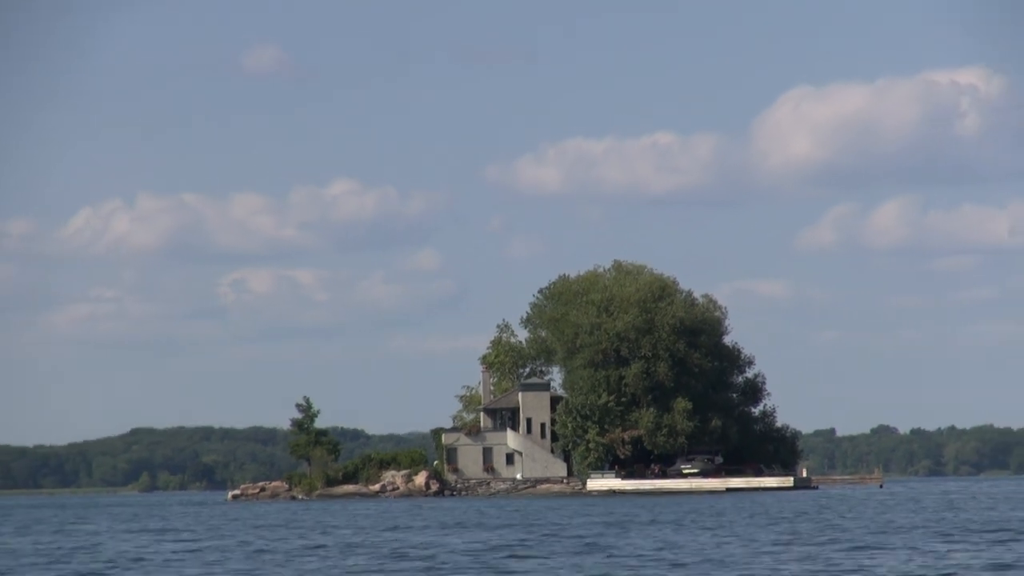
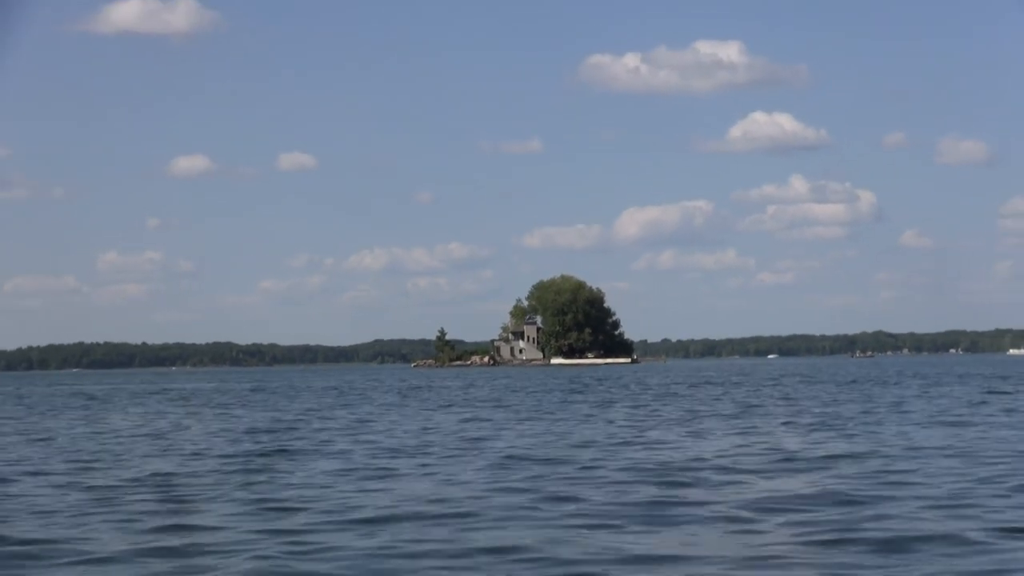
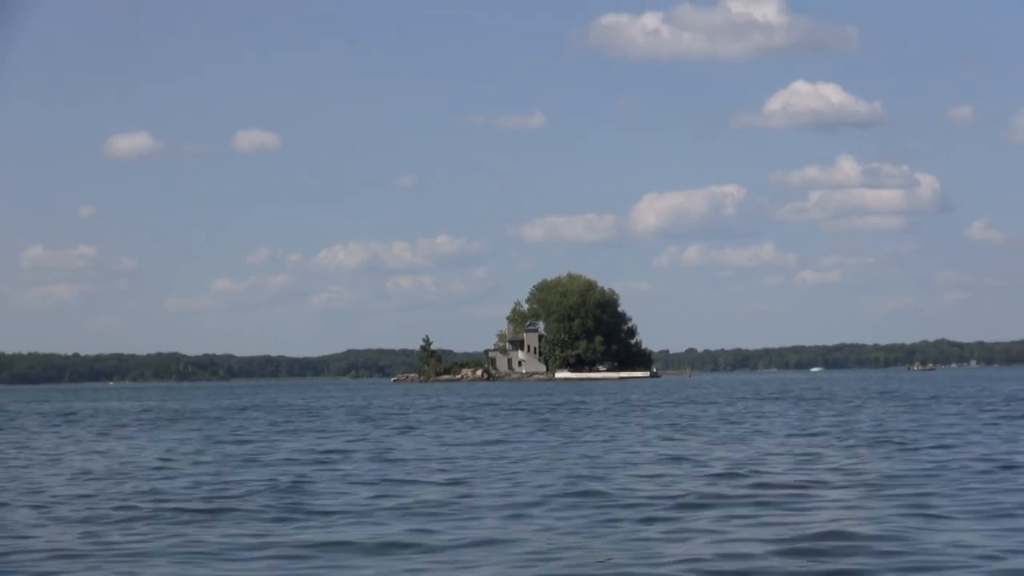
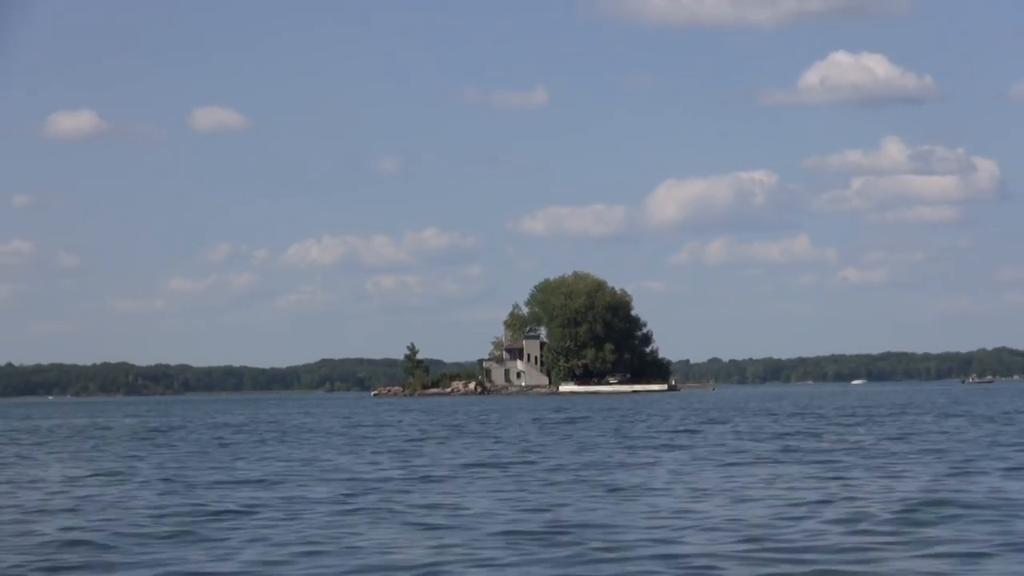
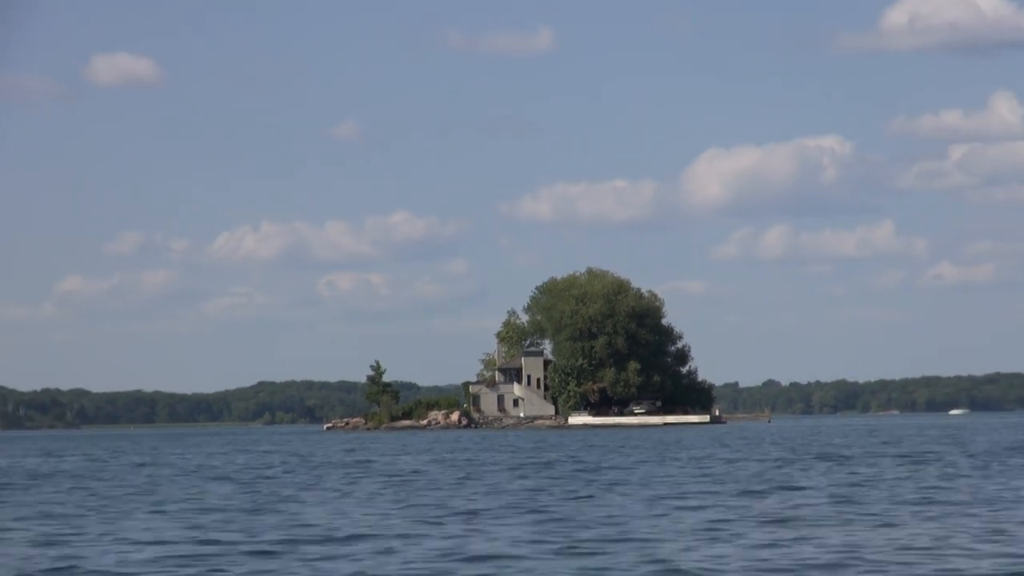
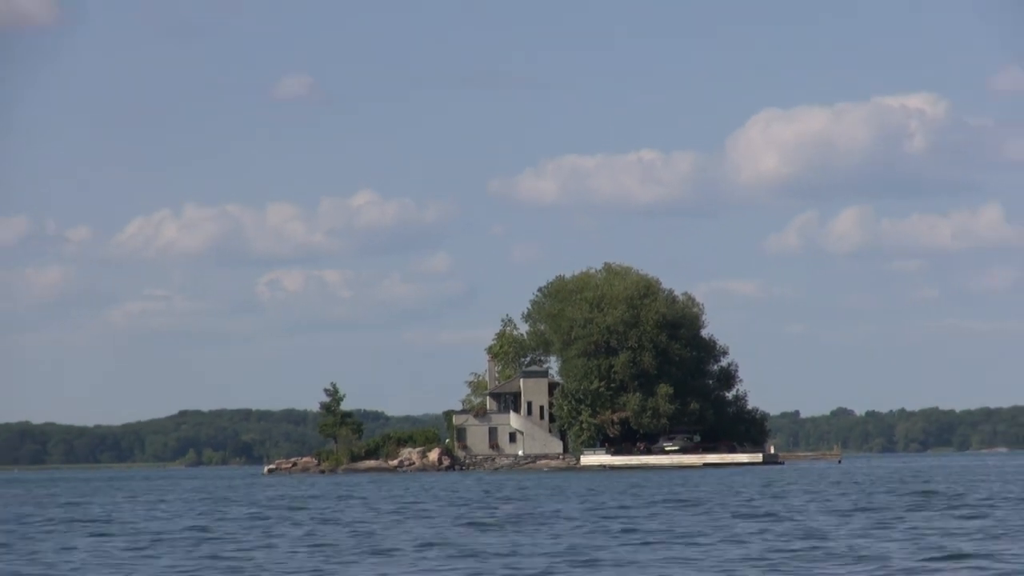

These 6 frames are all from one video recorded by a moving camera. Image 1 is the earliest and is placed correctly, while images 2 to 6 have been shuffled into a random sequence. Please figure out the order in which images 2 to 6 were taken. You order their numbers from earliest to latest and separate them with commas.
6, 5, 4, 3, 2
